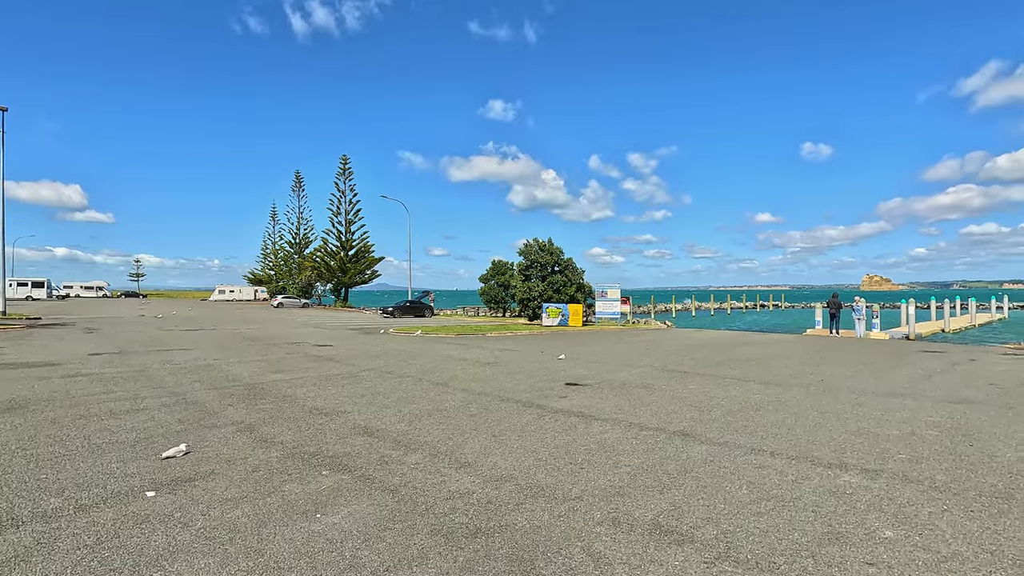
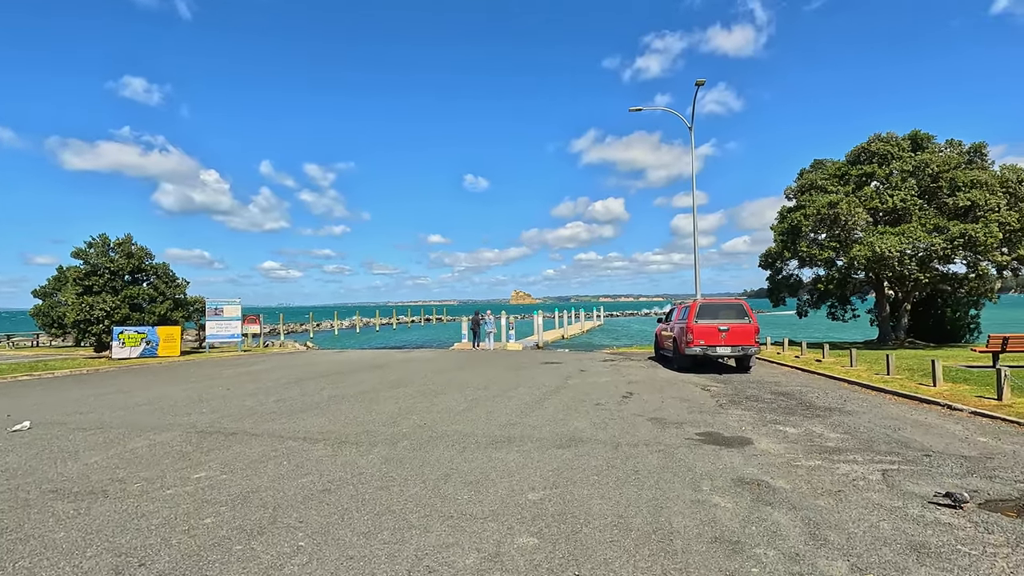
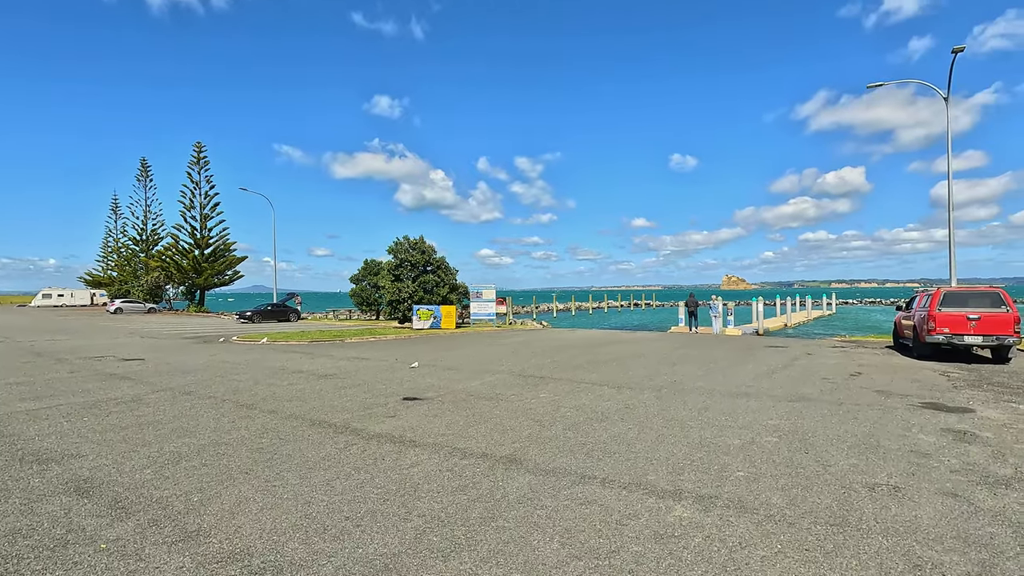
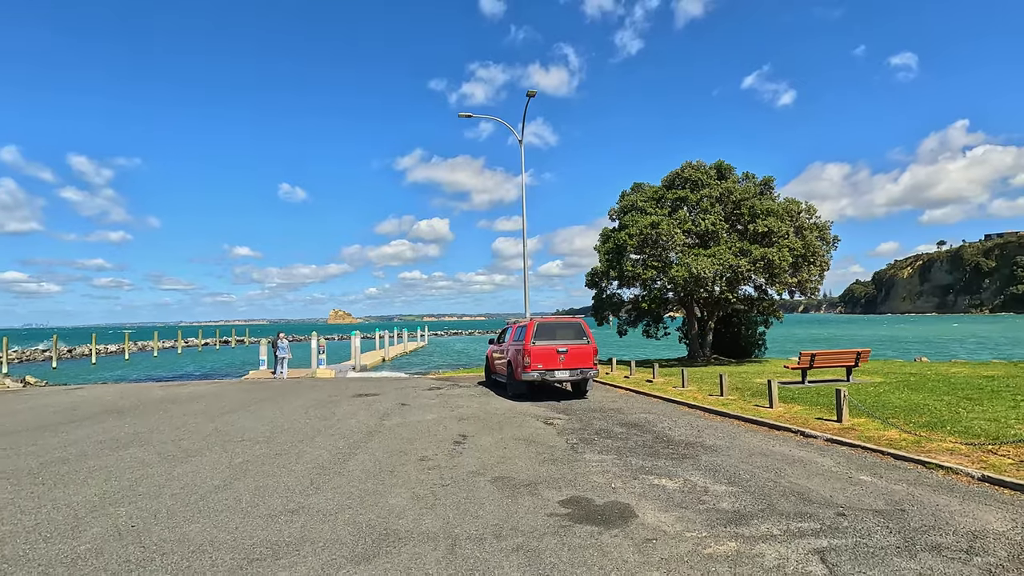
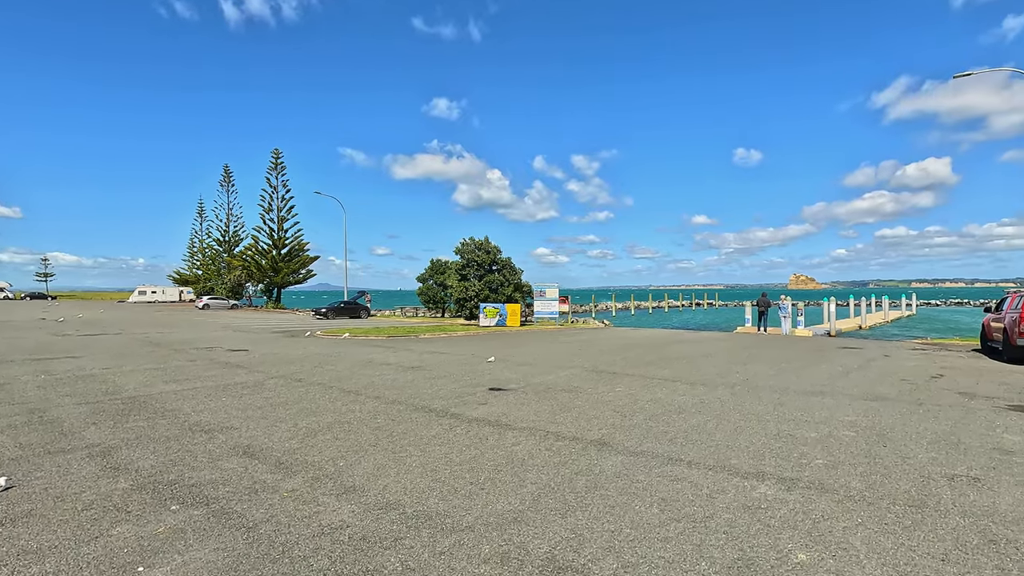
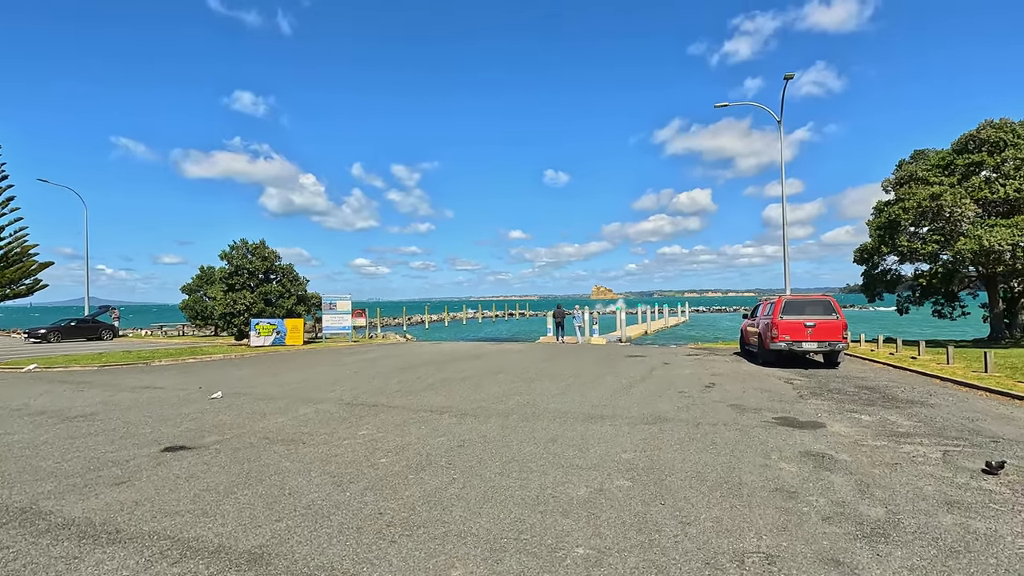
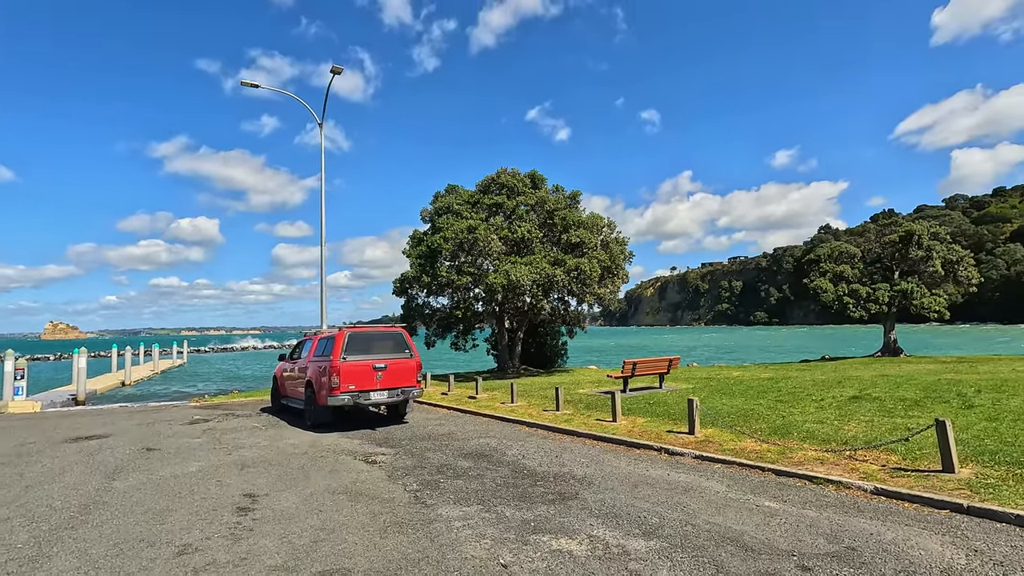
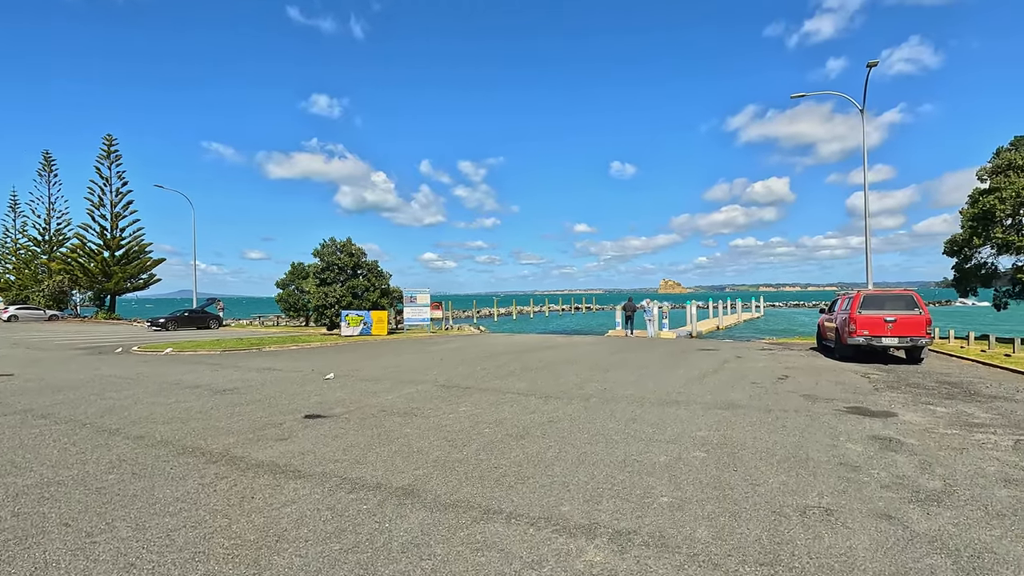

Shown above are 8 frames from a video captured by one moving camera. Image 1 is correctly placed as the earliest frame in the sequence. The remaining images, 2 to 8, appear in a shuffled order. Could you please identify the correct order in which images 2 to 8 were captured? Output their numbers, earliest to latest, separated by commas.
5, 3, 8, 6, 2, 4, 7
